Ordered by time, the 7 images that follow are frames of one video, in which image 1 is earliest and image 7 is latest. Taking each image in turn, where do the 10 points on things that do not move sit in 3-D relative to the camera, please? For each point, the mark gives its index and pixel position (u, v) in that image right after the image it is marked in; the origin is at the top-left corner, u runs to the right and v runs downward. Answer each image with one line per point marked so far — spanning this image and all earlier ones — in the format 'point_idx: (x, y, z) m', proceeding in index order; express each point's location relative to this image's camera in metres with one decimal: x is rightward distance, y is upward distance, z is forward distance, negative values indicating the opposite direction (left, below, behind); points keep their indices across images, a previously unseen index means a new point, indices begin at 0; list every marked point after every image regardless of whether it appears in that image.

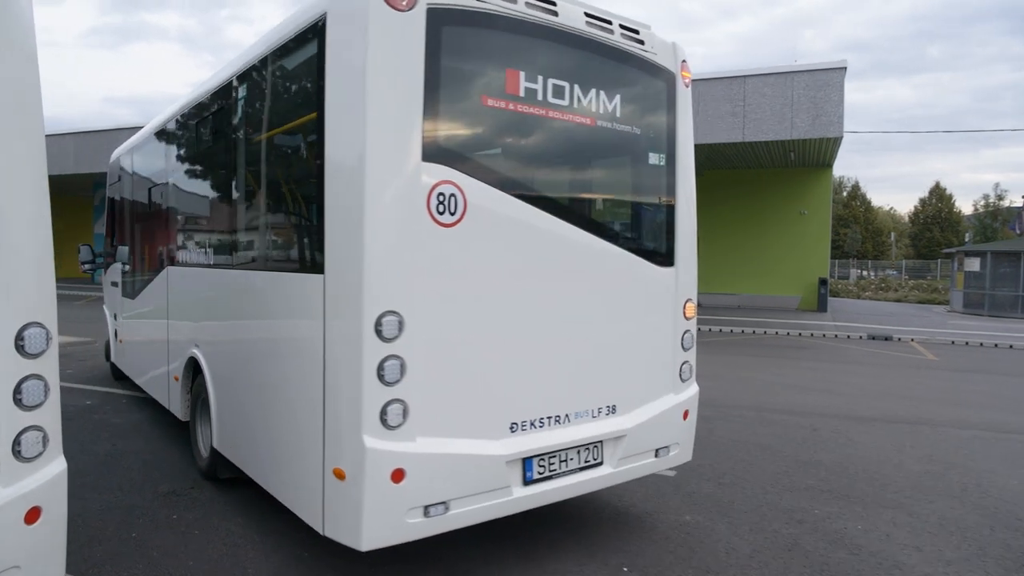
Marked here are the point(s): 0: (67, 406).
0: (-4.8, -1.3, +7.5) m
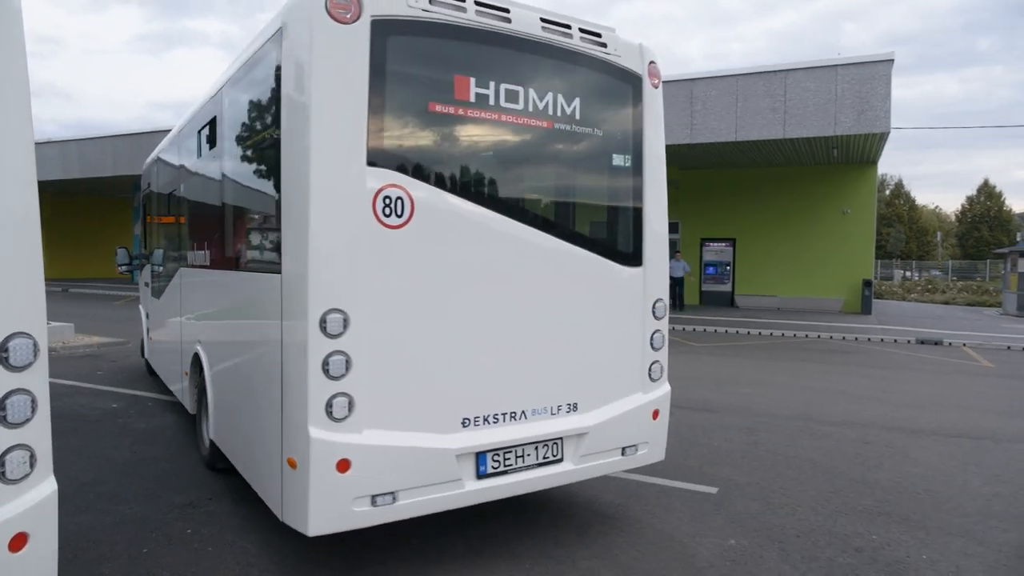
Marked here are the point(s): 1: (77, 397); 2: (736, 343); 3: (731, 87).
0: (-4.5, -1.3, +7.5) m
1: (-5.0, -1.3, +8.1) m
2: (+4.6, -1.1, +14.6) m
3: (+5.2, +4.7, +16.5) m
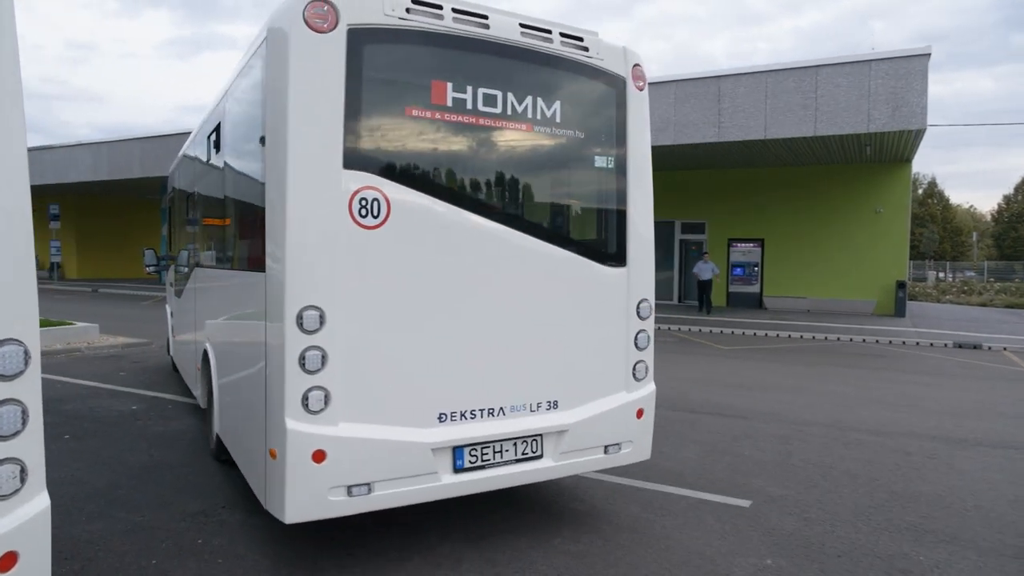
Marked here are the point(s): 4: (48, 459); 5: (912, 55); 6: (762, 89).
0: (-4.2, -1.3, +7.4) m
1: (-4.8, -1.3, +8.0) m
2: (+5.1, -1.2, +14.2) m
3: (+5.7, +4.7, +16.1) m
4: (-3.8, -1.4, +5.7) m
5: (+8.4, +4.9, +14.7) m
6: (+5.8, +4.6, +16.1) m
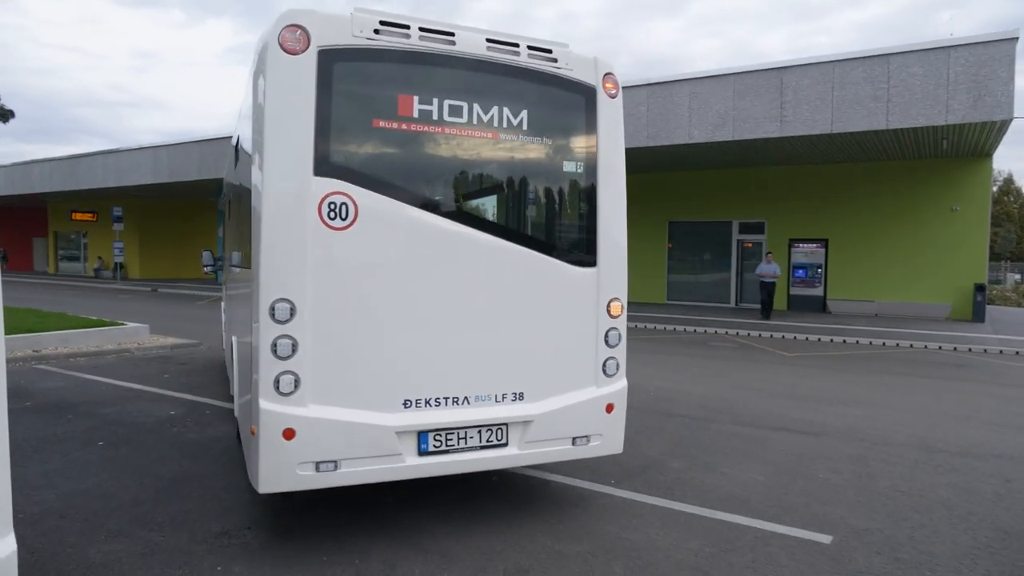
0: (-3.7, -1.3, +7.2) m
1: (-4.2, -1.3, +7.9) m
2: (+6.0, -1.2, +13.3) m
3: (+6.8, +4.6, +15.2) m
4: (-3.4, -1.4, +5.5) m
5: (+9.4, +4.8, +13.6) m
6: (+6.9, +4.5, +15.2) m
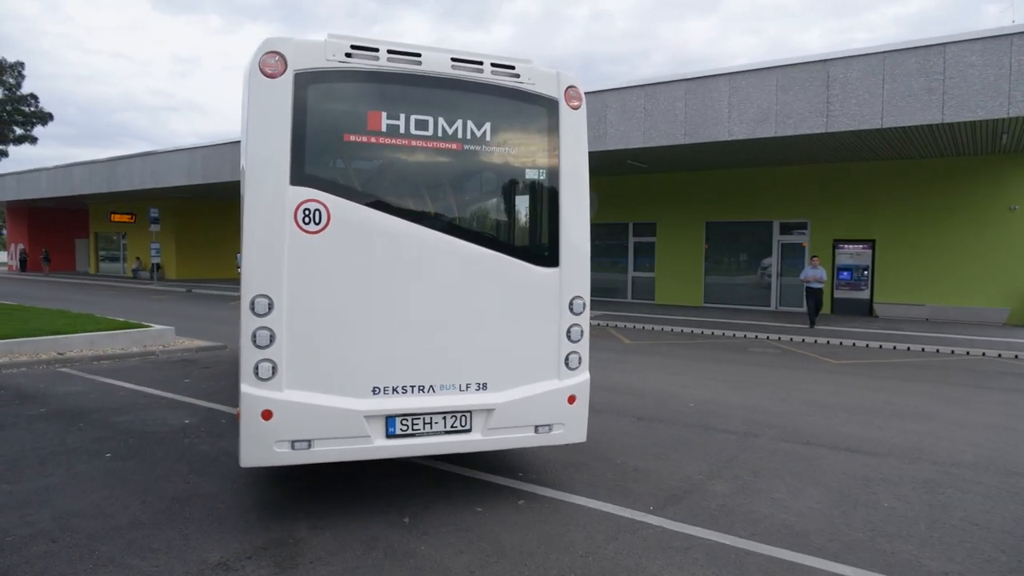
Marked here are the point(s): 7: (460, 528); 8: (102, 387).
0: (-3.4, -1.4, +6.9) m
1: (-3.9, -1.3, +7.6) m
2: (+6.6, -1.3, +12.6) m
3: (+7.5, +4.6, +14.4) m
4: (-3.2, -1.4, +5.2) m
5: (+10.0, +4.7, +12.7) m
6: (+7.5, +4.4, +14.4) m
7: (-0.3, -1.5, +4.5) m
8: (-5.3, -1.3, +9.1) m
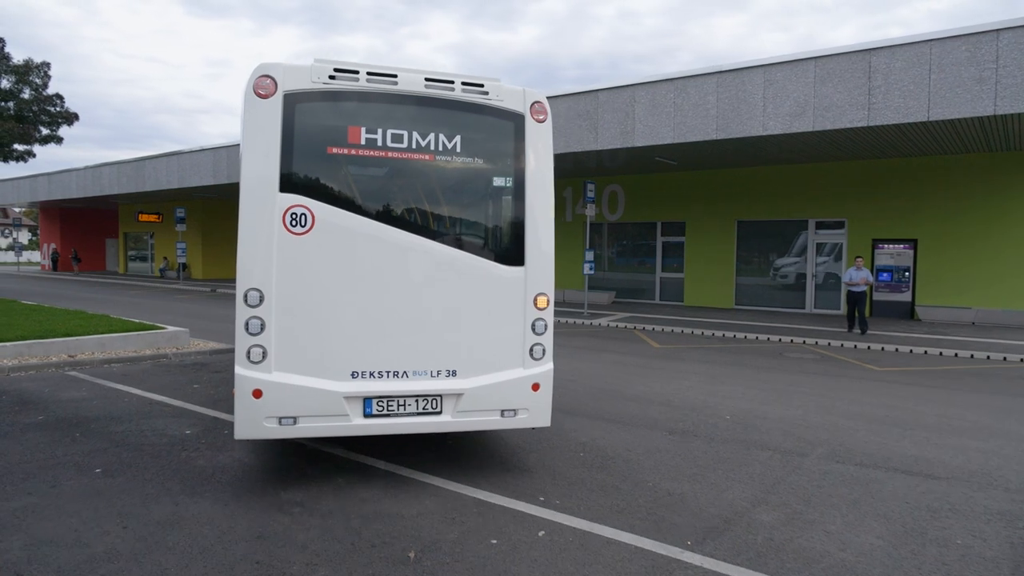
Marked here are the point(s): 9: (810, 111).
0: (-3.2, -1.4, +6.5) m
1: (-3.7, -1.3, +7.2) m
2: (+7.0, -1.4, +11.8) m
3: (+8.0, +4.5, +13.6) m
4: (-3.1, -1.5, +4.8) m
5: (+10.4, +4.7, +11.8) m
6: (+8.0, +4.4, +13.6) m
7: (-0.2, -1.6, +4.0) m
8: (-5.0, -1.3, +8.7) m
9: (+6.3, +3.7, +14.8) m
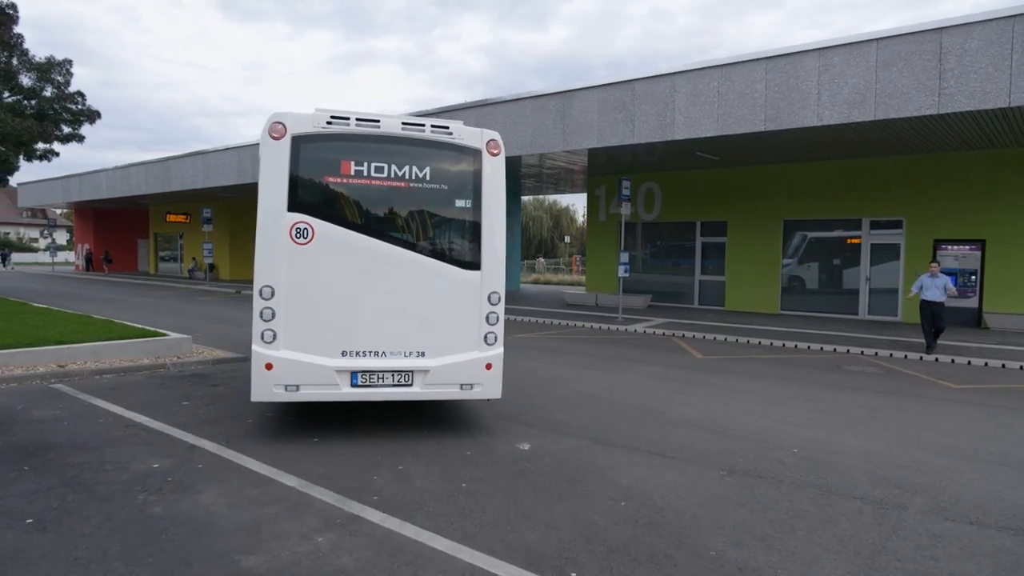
0: (-3.0, -1.4, +5.5) m
1: (-3.5, -1.4, +6.2) m
2: (+7.4, -1.5, +10.3) m
3: (+8.5, +4.4, +12.1) m
4: (-2.9, -1.5, +3.8) m
5: (+10.8, +4.6, +10.2) m
6: (+8.5, +4.3, +12.1) m
7: (-0.1, -1.6, +2.8) m
8: (-4.7, -1.4, +7.8) m
9: (+6.9, +3.6, +13.4) m
